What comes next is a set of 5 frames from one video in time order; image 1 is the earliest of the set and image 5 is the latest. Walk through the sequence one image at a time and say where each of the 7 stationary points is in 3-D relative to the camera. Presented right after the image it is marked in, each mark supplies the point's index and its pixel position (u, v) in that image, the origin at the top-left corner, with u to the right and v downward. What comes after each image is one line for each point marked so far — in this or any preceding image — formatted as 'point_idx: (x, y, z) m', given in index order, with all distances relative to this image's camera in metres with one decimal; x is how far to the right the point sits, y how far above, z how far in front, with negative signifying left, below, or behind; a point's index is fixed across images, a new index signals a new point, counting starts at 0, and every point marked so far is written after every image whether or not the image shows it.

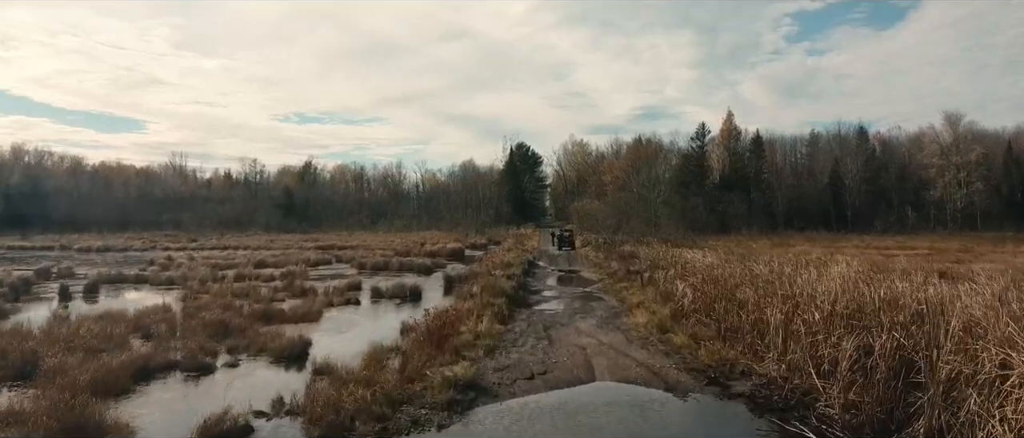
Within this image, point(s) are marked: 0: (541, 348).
0: (+0.5, -2.1, +12.1) m
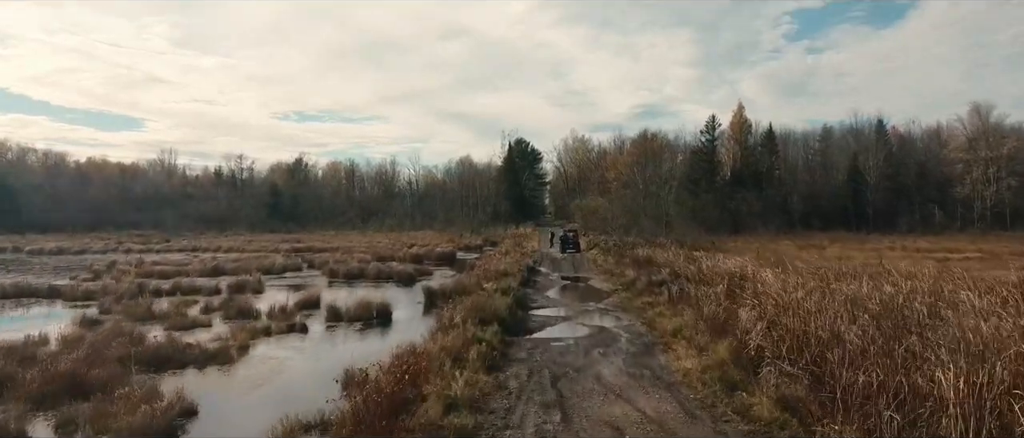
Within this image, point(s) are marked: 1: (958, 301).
0: (+0.4, -2.2, +7.5) m
1: (+6.7, -1.1, +11.0) m
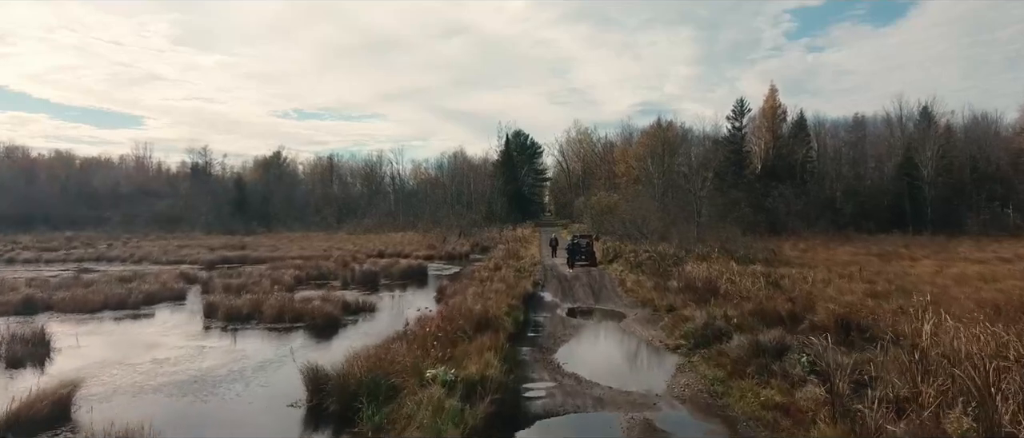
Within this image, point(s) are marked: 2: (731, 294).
0: (+0.1, -2.3, -2.7) m
1: (+6.4, -1.3, +0.9) m
2: (+5.4, -1.9, +18.3) m
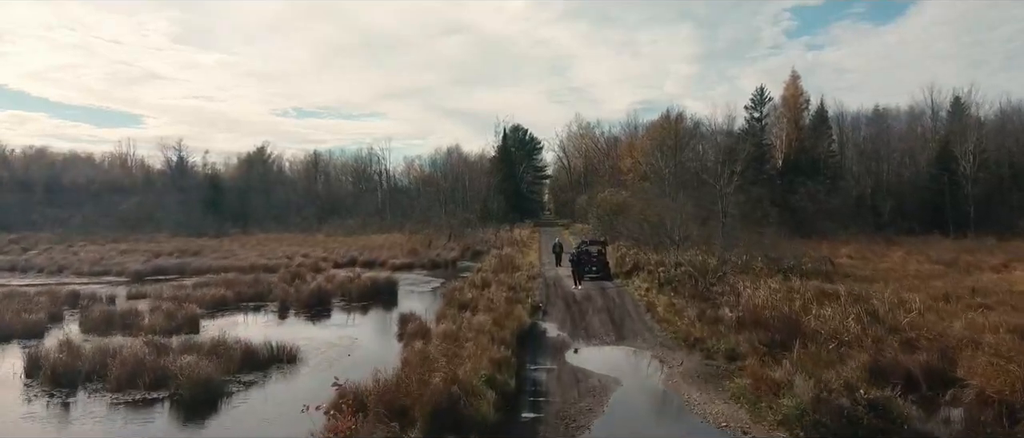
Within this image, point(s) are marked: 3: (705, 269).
0: (-0.1, -2.4, -8.5) m
1: (+6.2, -1.4, -5.0) m
2: (+5.2, -1.9, +12.4) m
3: (+5.1, -1.3, +19.4) m
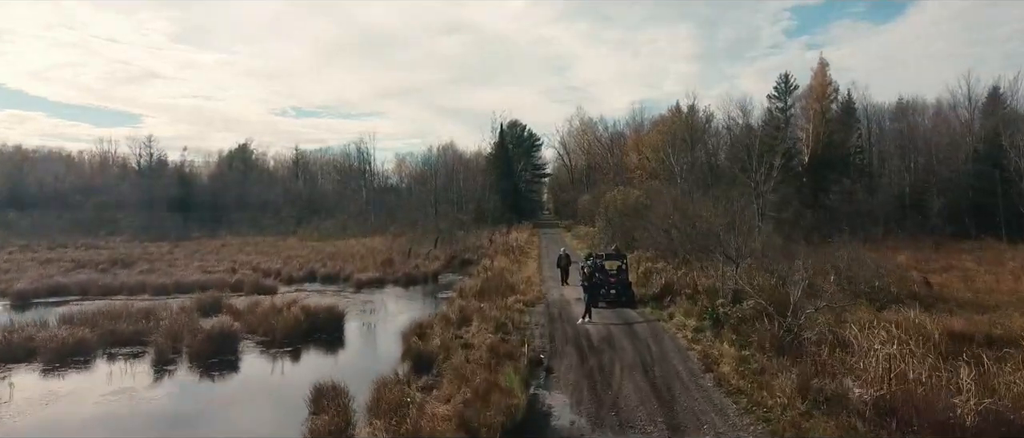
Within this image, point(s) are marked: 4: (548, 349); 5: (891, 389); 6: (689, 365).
0: (-0.2, -2.6, -14.4) m
1: (+6.1, -1.6, -10.9) m
2: (+5.0, -2.1, +6.5) m
3: (+4.9, -1.5, +13.5) m
4: (+0.6, -2.3, +12.7) m
5: (+4.4, -2.0, +8.8) m
6: (+2.8, -2.3, +11.6) m
